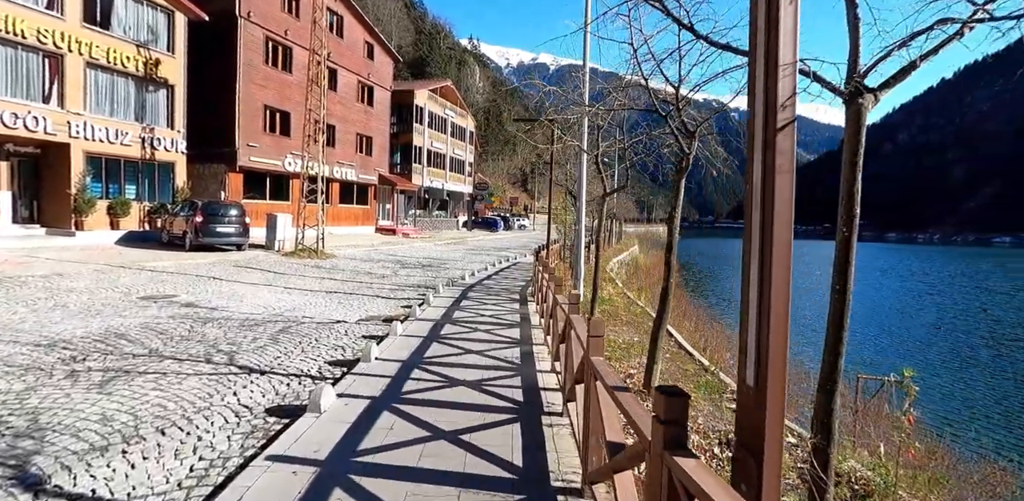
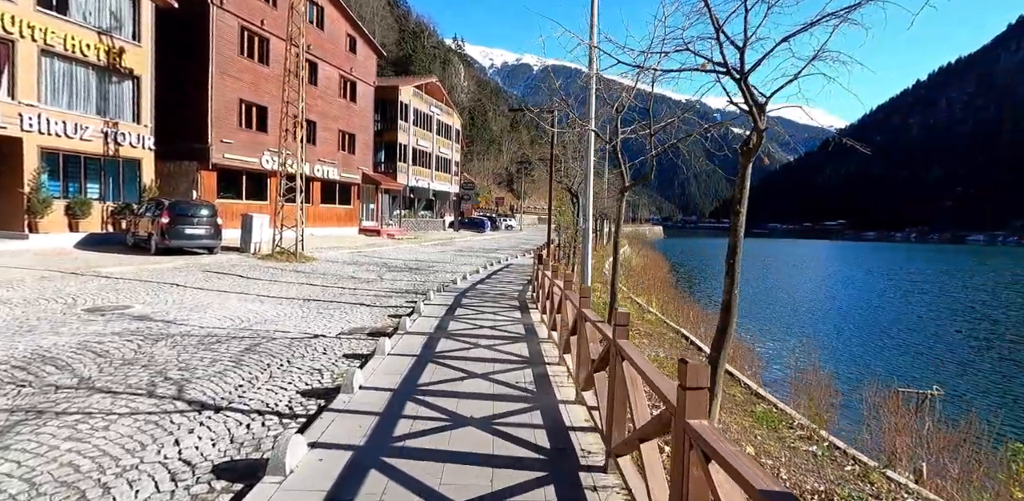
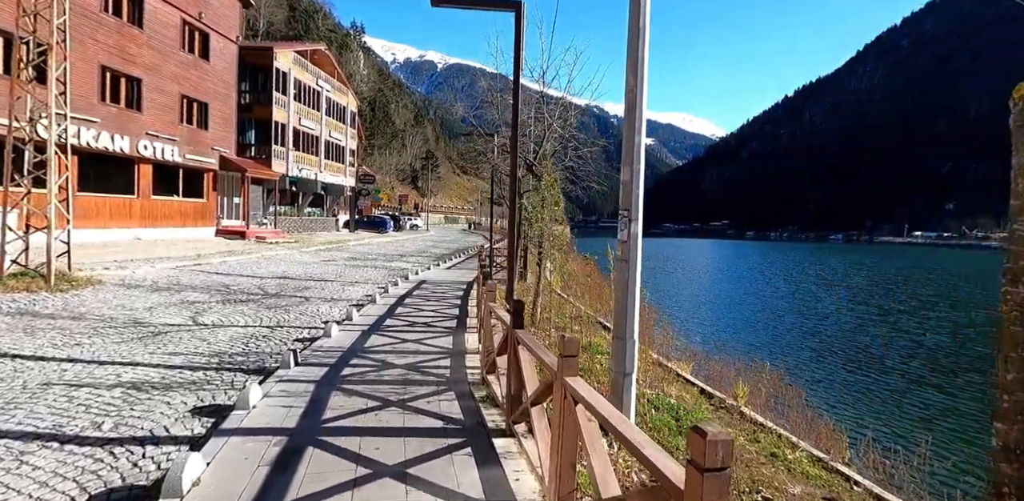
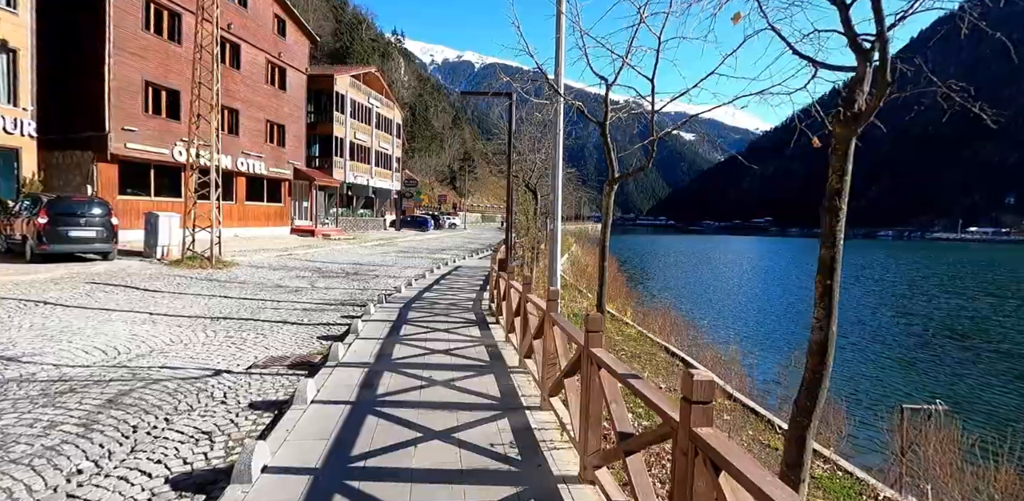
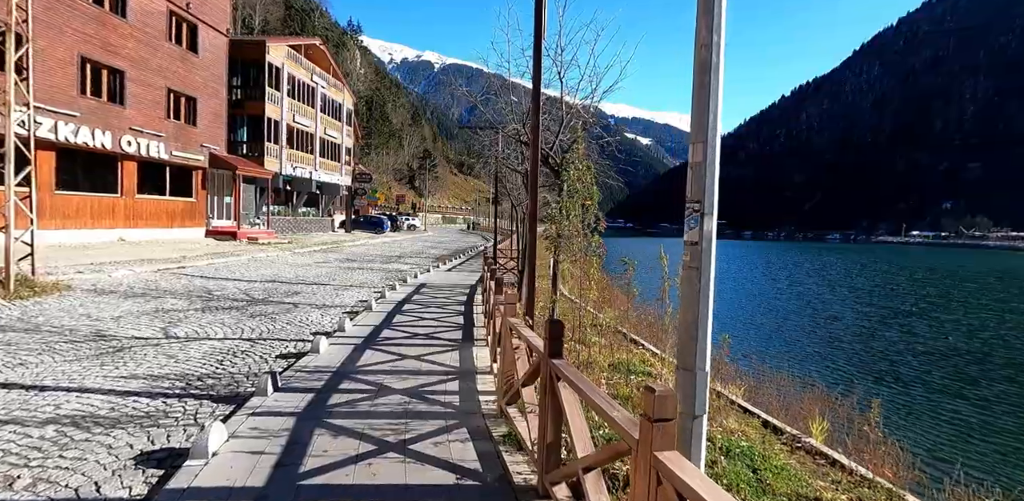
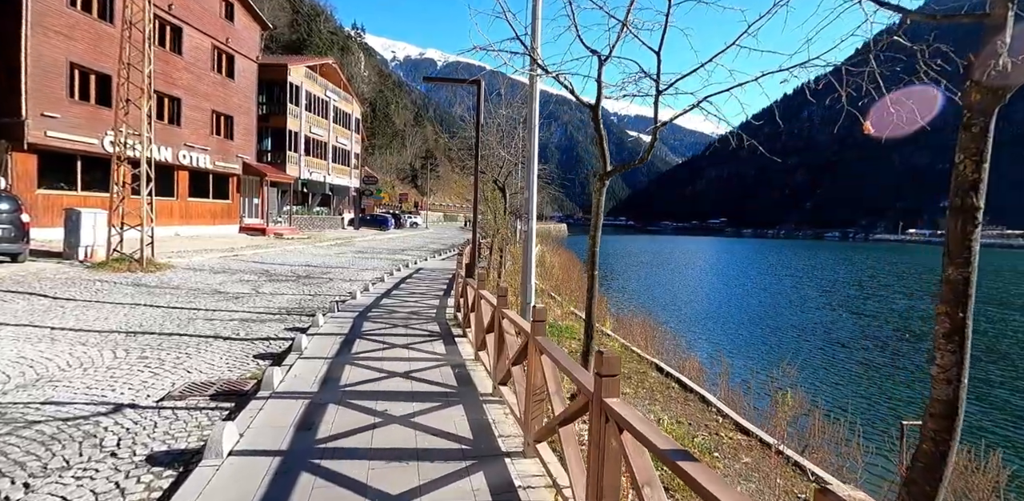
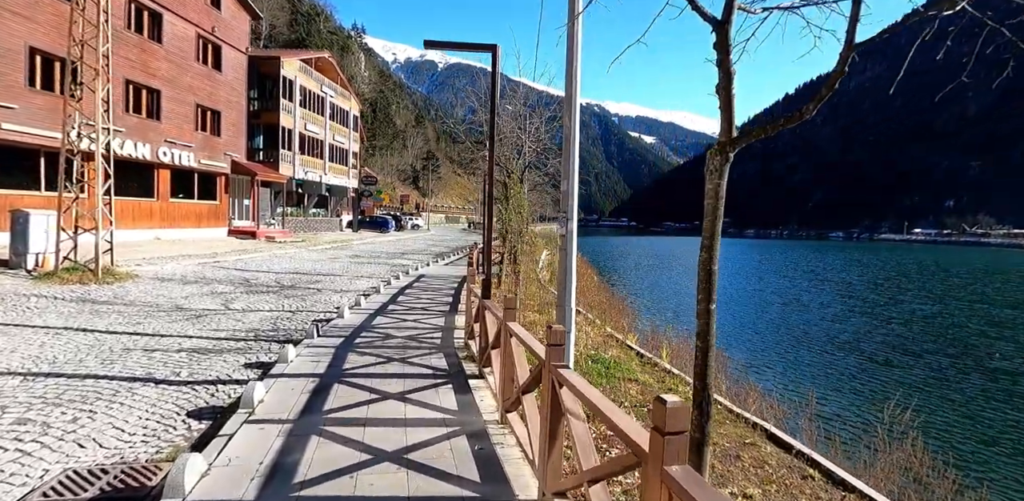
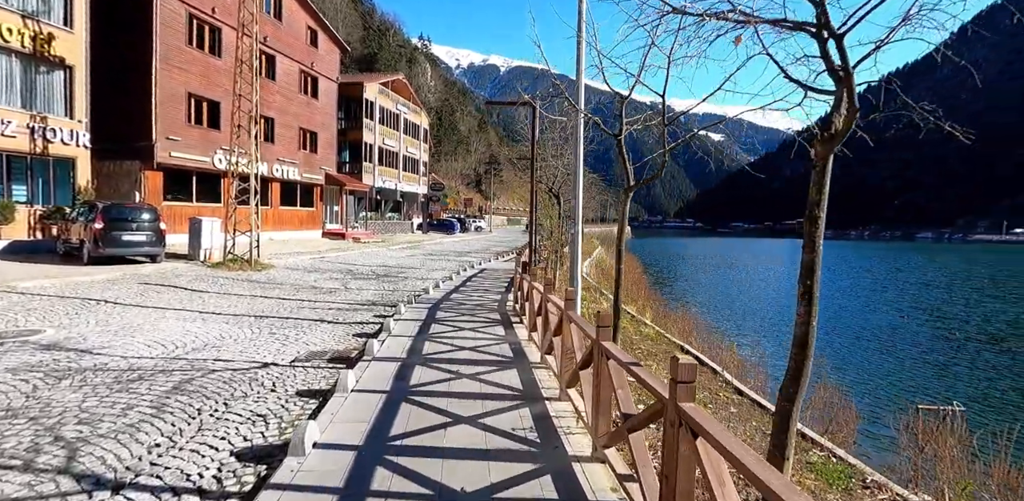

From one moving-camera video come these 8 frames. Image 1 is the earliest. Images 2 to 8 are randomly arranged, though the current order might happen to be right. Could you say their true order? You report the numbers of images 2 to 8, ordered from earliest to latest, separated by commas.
2, 8, 4, 6, 7, 3, 5
